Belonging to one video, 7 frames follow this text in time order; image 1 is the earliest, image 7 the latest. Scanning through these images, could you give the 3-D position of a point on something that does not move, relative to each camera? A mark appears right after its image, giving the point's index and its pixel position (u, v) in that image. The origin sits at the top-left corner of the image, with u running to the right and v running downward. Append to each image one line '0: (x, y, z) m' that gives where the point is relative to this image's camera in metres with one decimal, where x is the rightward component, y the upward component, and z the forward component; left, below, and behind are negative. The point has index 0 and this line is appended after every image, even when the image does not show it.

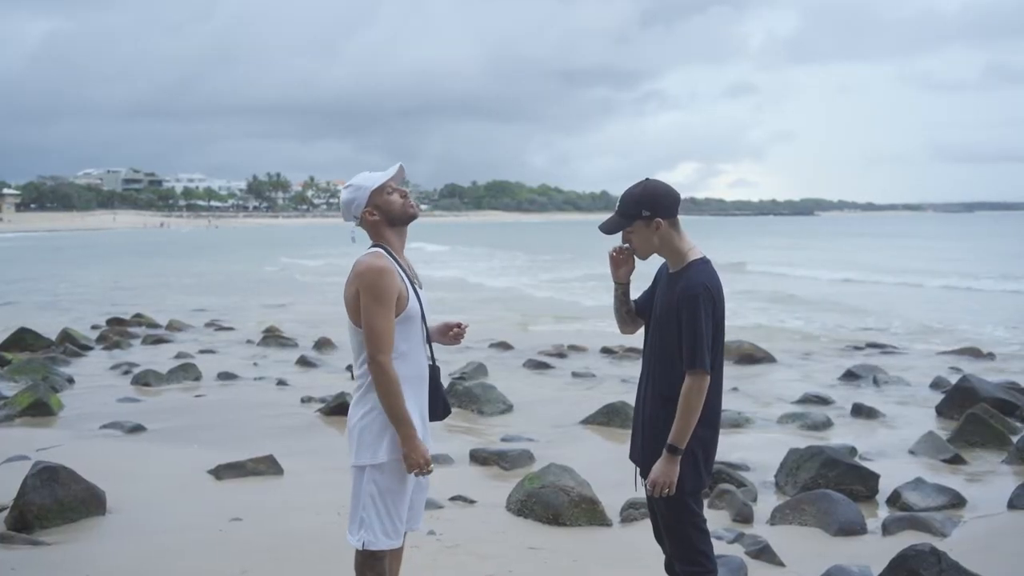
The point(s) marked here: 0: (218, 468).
0: (-2.7, -1.6, +8.9) m
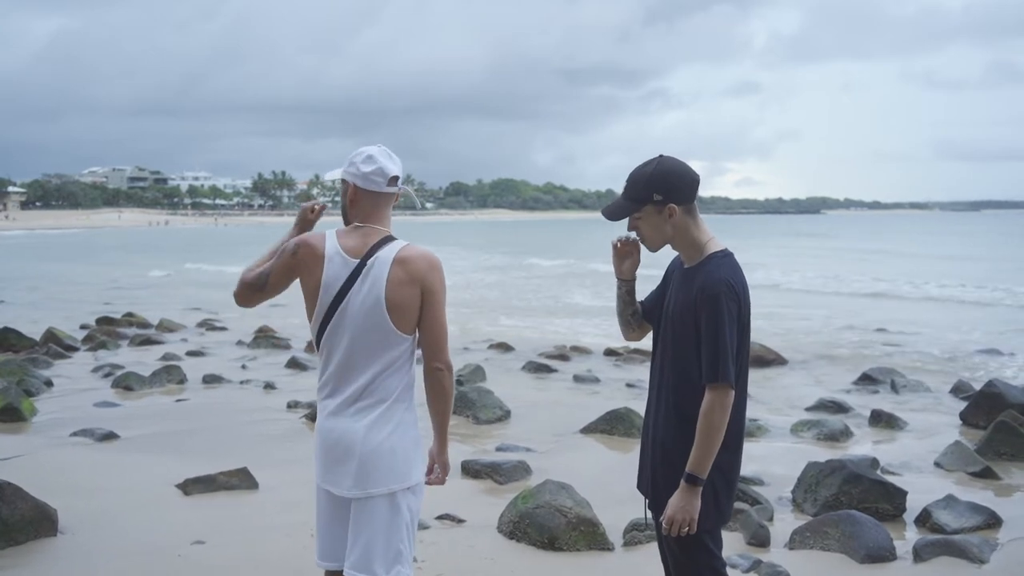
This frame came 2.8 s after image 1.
0: (-2.7, -1.6, +8.2) m
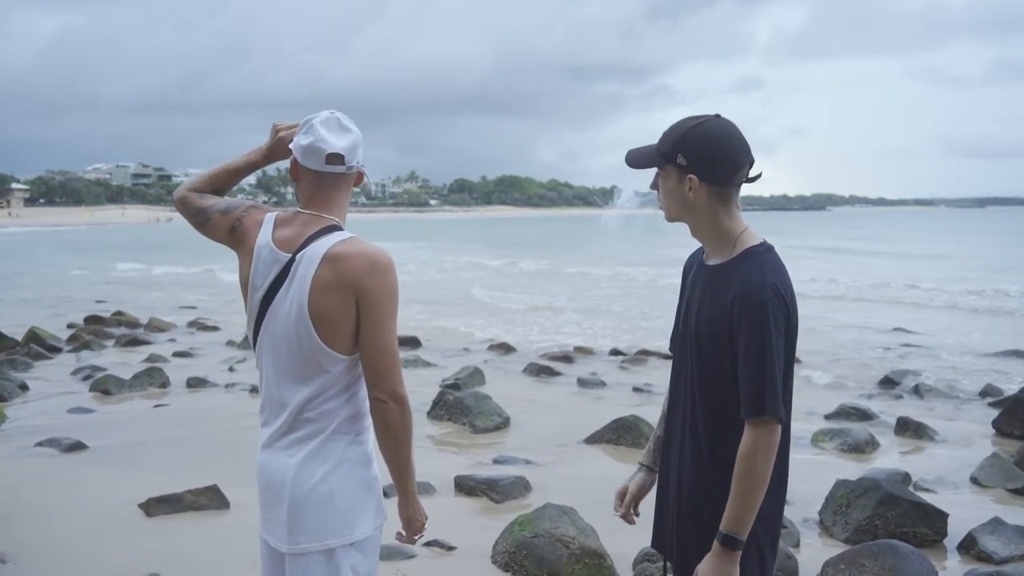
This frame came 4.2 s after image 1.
0: (-2.8, -1.6, +7.5) m
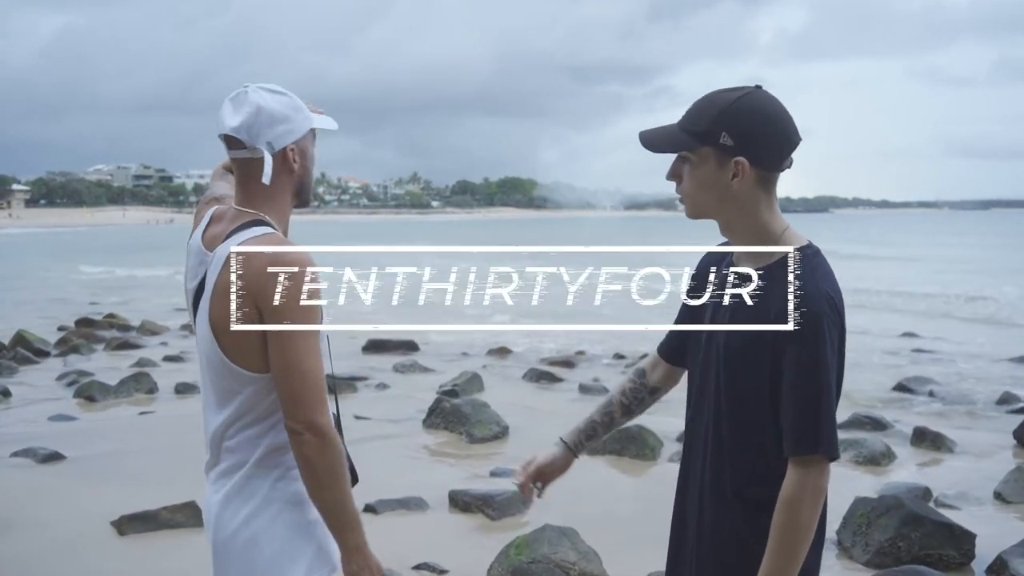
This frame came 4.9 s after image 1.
0: (-2.8, -1.7, +7.0) m
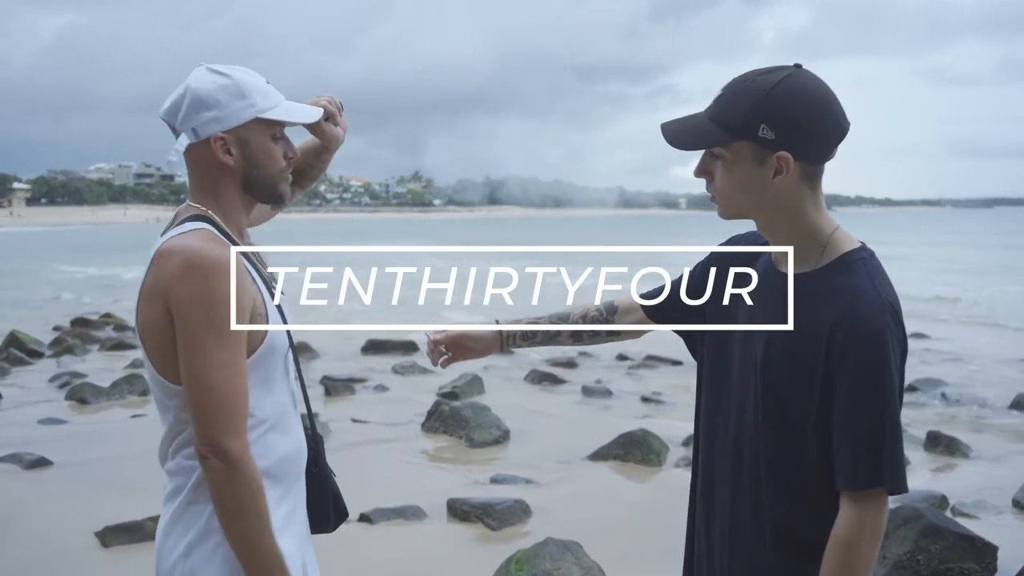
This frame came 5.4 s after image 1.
0: (-2.8, -1.7, +6.7) m
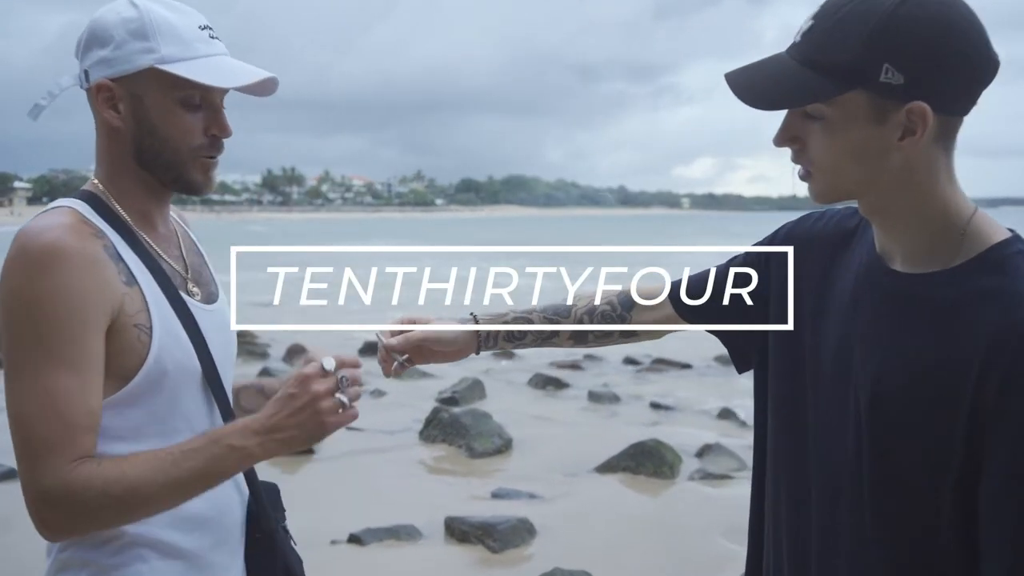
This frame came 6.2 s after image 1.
0: (-2.8, -1.7, +6.2) m
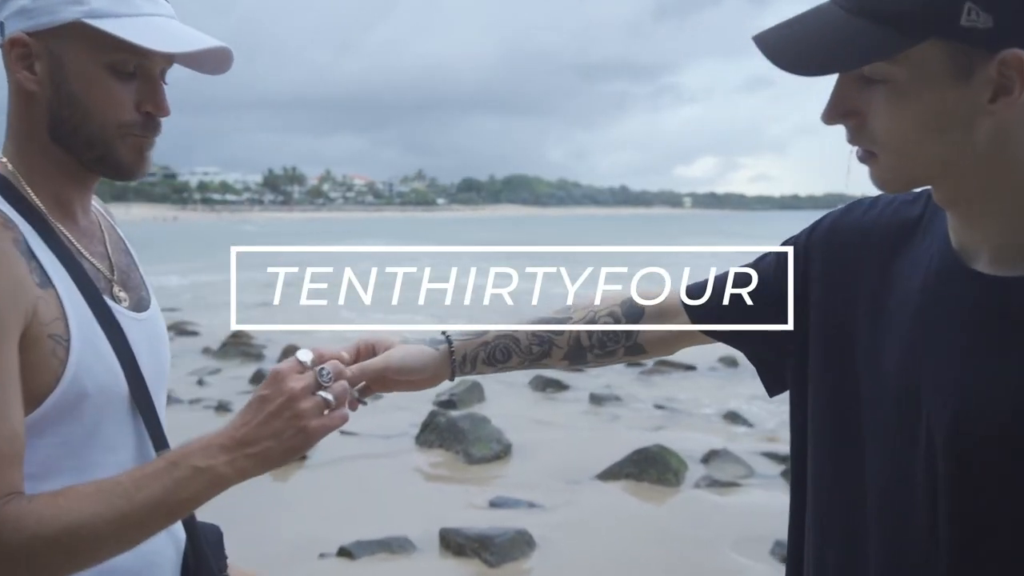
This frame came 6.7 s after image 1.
0: (-2.8, -1.7, +5.9) m
